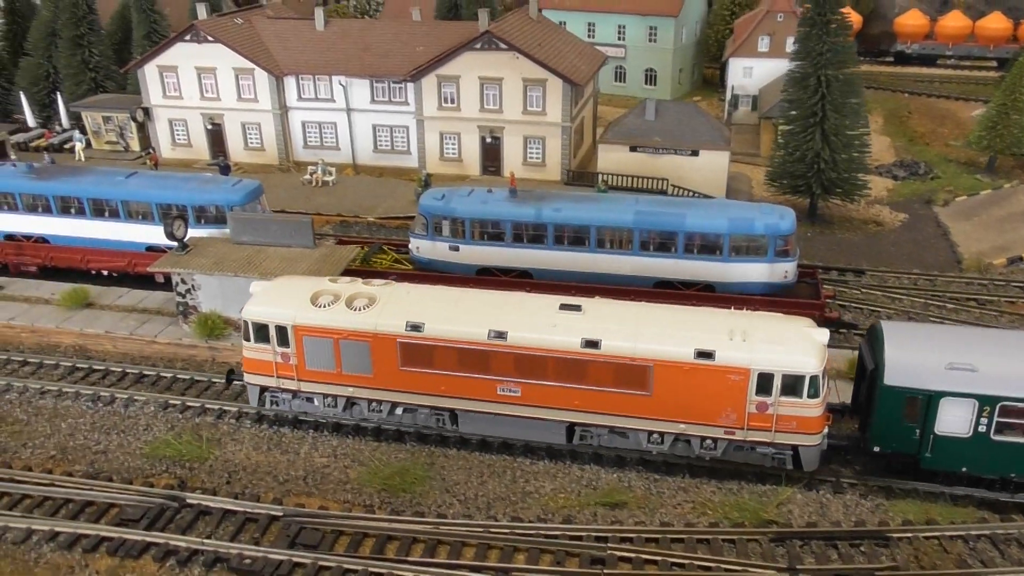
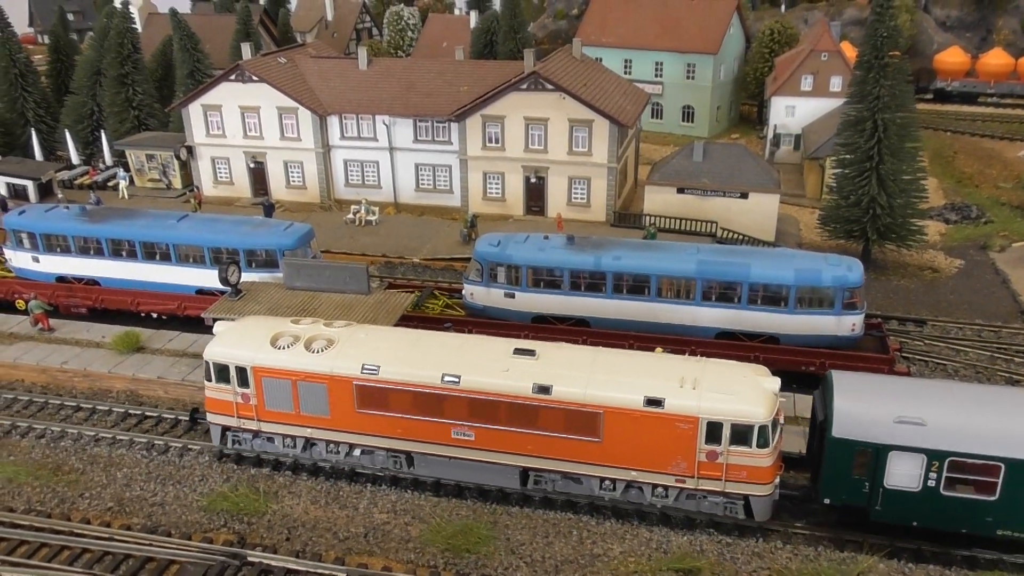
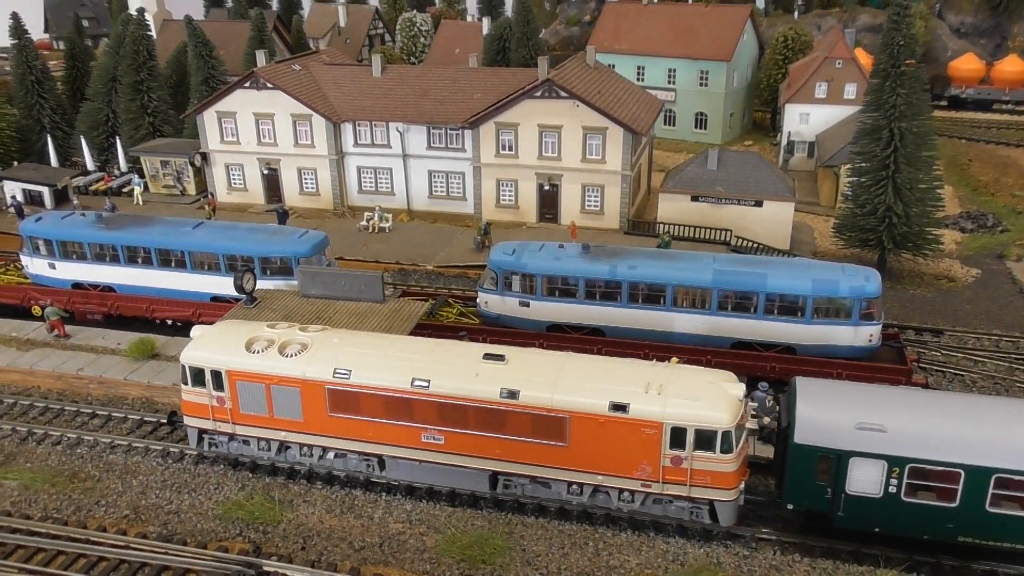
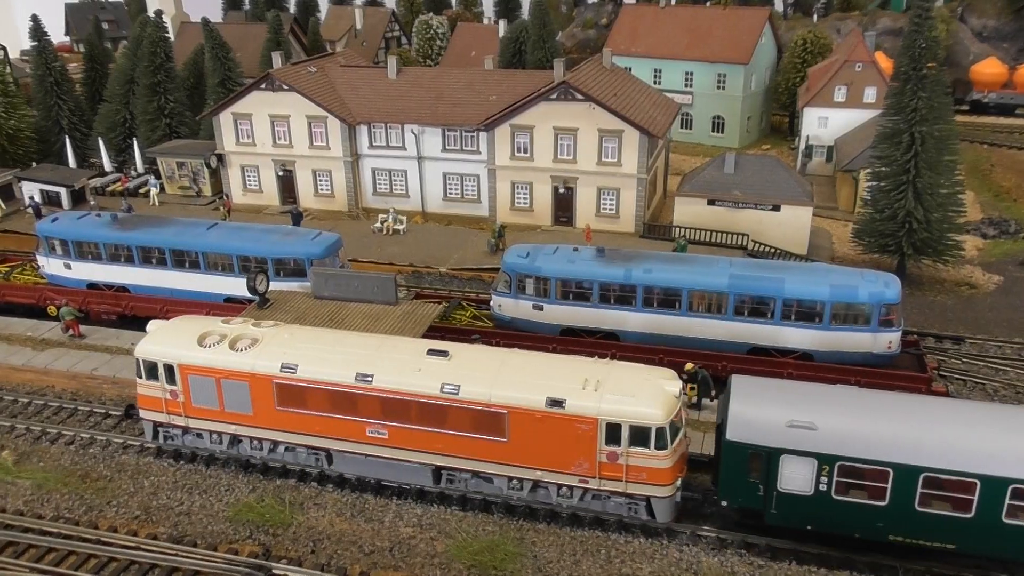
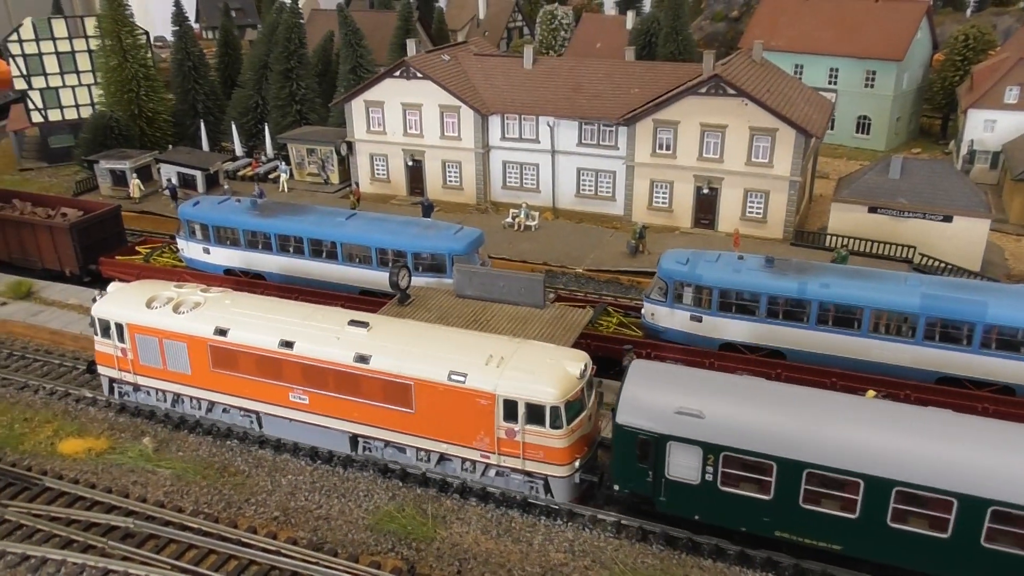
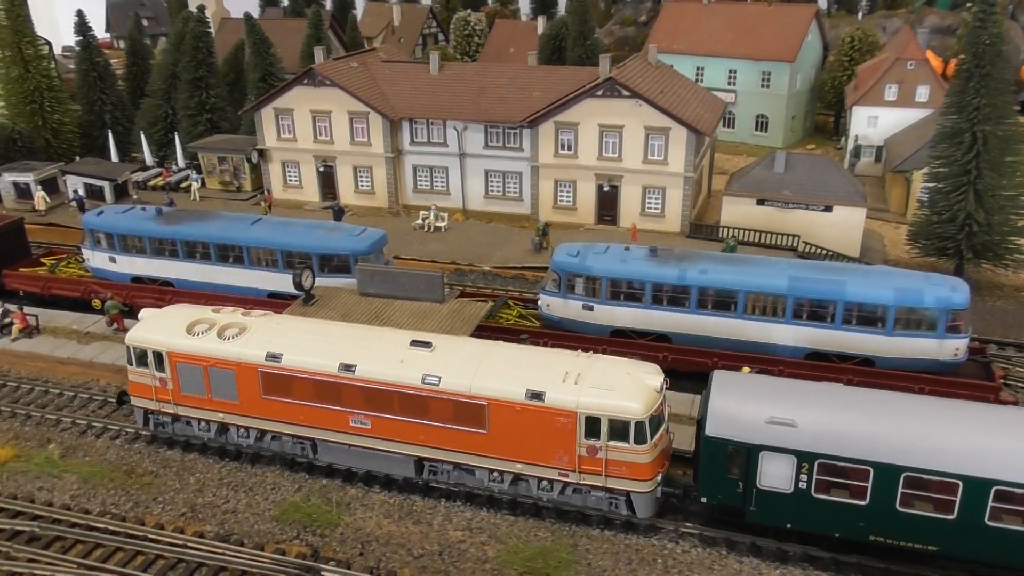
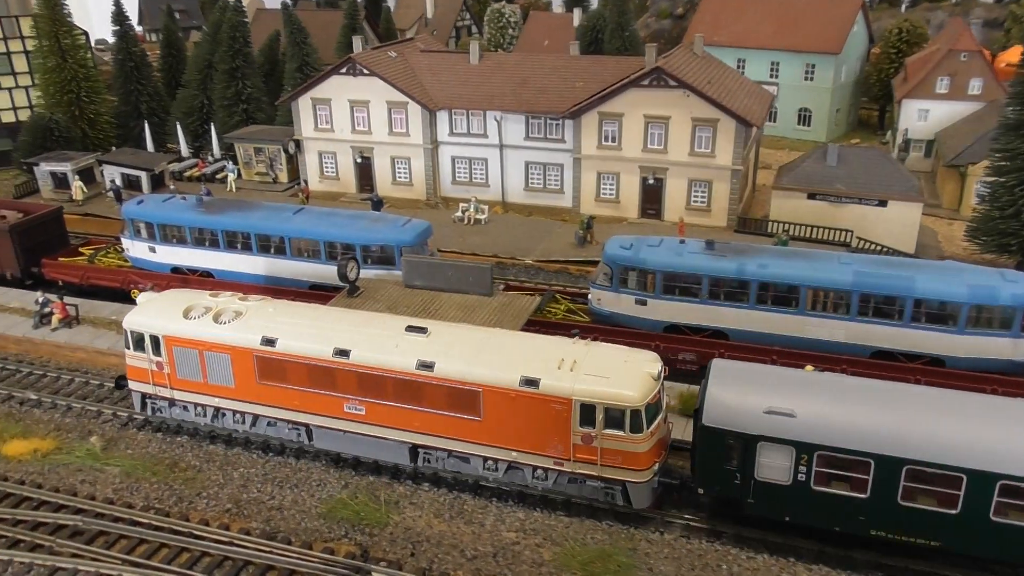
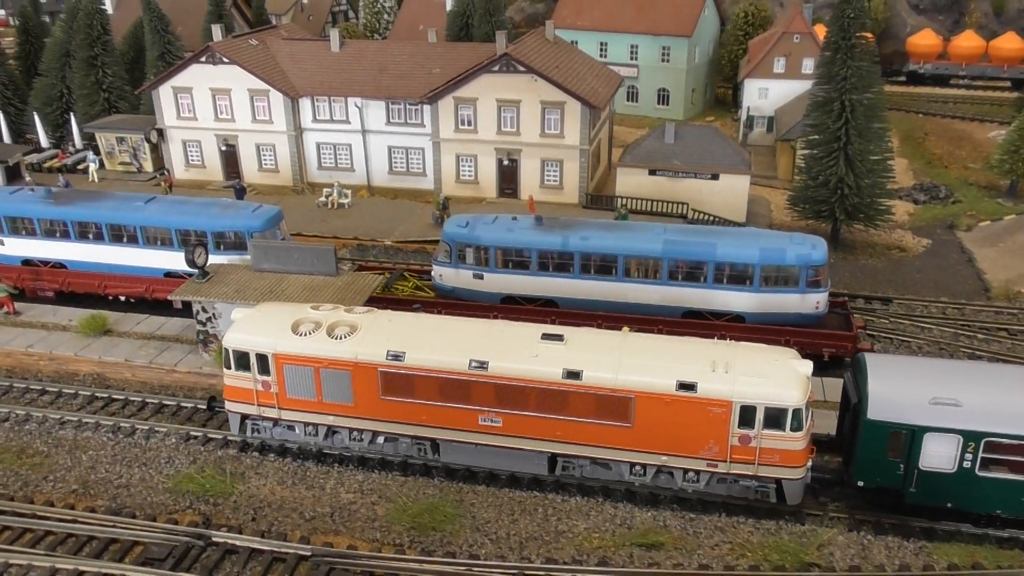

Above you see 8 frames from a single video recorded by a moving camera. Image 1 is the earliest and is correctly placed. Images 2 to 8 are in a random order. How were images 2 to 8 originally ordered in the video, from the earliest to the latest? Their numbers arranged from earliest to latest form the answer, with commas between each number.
8, 2, 3, 4, 6, 7, 5
